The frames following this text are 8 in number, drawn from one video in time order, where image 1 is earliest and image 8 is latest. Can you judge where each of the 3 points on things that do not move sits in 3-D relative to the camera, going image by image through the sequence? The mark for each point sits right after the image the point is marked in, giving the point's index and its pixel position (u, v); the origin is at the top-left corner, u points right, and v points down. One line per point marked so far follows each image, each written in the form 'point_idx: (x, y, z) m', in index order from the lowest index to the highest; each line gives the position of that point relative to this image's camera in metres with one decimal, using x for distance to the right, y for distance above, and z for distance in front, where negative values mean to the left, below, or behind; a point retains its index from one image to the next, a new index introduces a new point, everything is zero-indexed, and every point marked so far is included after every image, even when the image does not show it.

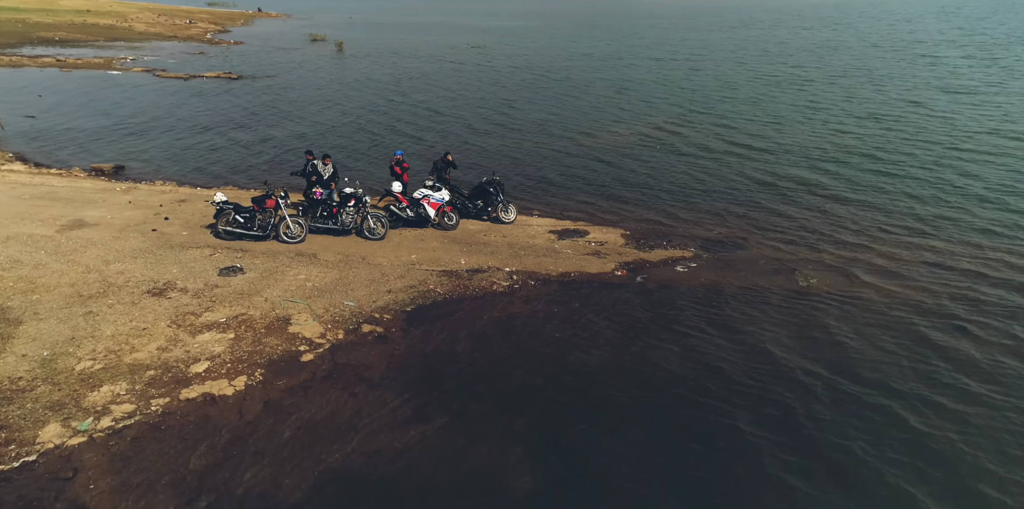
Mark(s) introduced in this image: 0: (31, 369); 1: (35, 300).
0: (-8.4, -2.0, +10.8) m
1: (-10.0, -1.0, +12.9) m
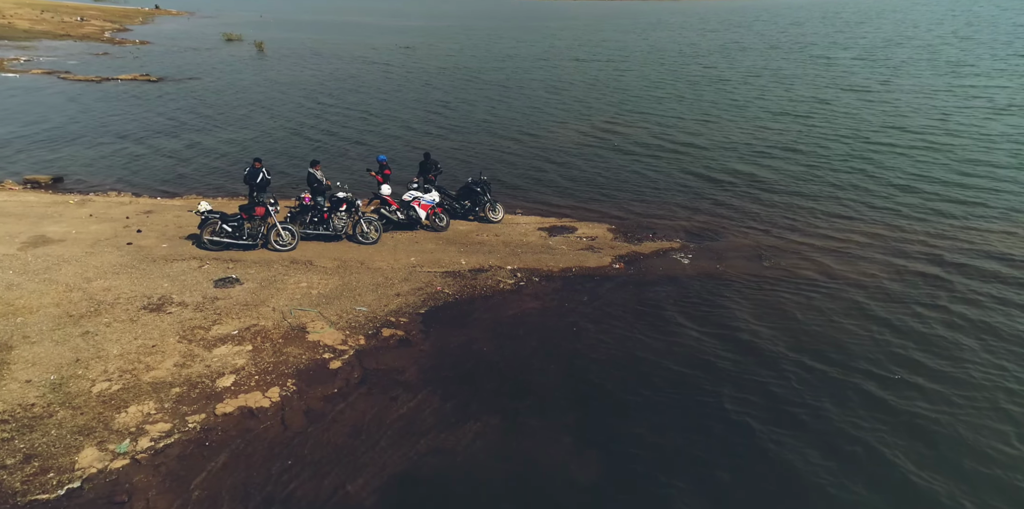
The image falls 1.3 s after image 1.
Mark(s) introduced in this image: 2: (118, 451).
0: (-7.7, -2.3, +10.2) m
1: (-9.6, -1.3, +12.1) m
2: (-5.8, -2.9, +9.1) m
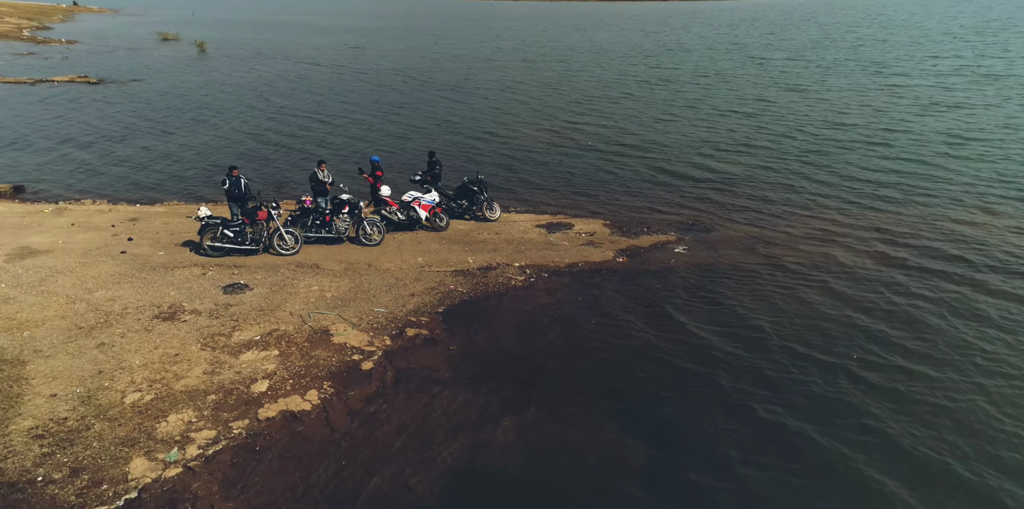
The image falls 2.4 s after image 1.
0: (-7.0, -2.5, +9.9) m
1: (-9.1, -1.5, +11.6) m
2: (-5.0, -3.0, +9.0) m
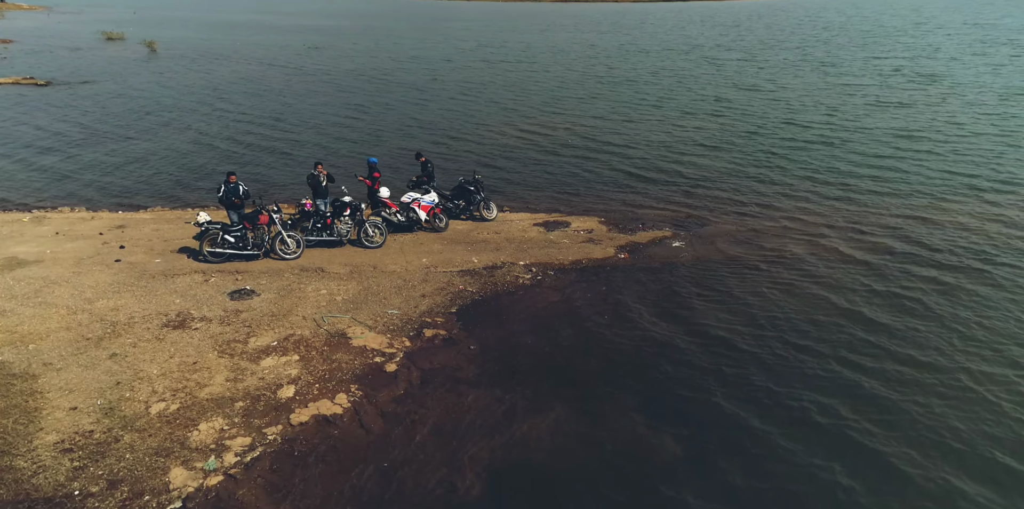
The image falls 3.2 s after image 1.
0: (-6.5, -2.6, +9.6) m
1: (-8.7, -1.7, +11.2) m
2: (-4.4, -3.1, +8.9) m
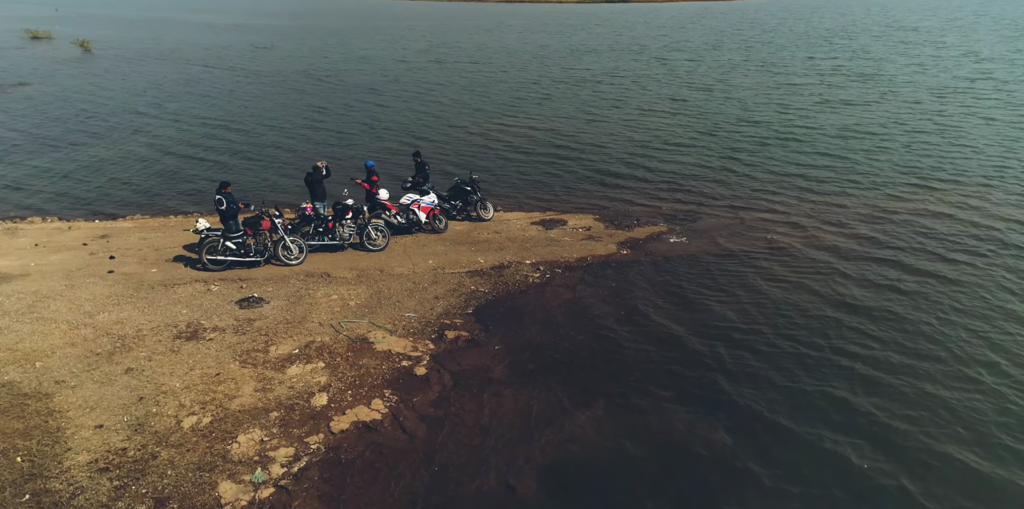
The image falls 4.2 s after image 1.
0: (-5.7, -2.7, +9.2) m
1: (-8.1, -1.9, +10.6) m
2: (-3.6, -3.2, +8.6) m
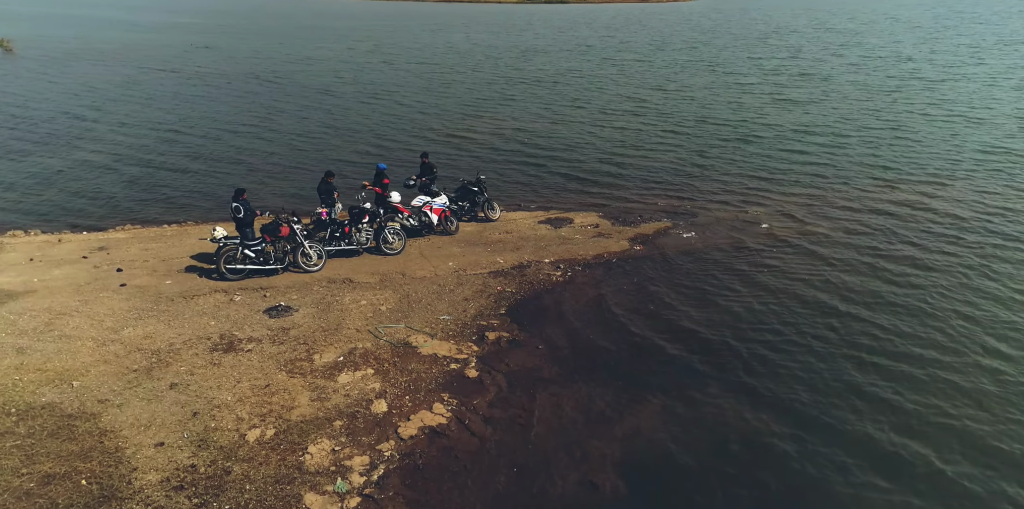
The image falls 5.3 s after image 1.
0: (-4.6, -2.9, +8.9) m
1: (-7.1, -2.2, +10.1) m
2: (-2.4, -3.3, +8.5) m
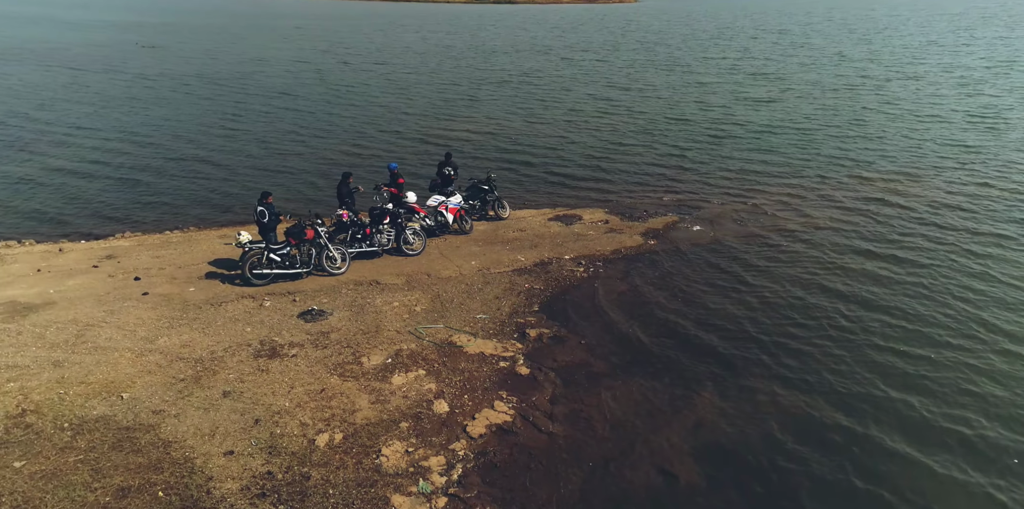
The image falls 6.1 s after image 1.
0: (-3.5, -2.9, +8.7) m
1: (-6.1, -2.3, +9.7) m
2: (-1.2, -3.3, +8.5) m
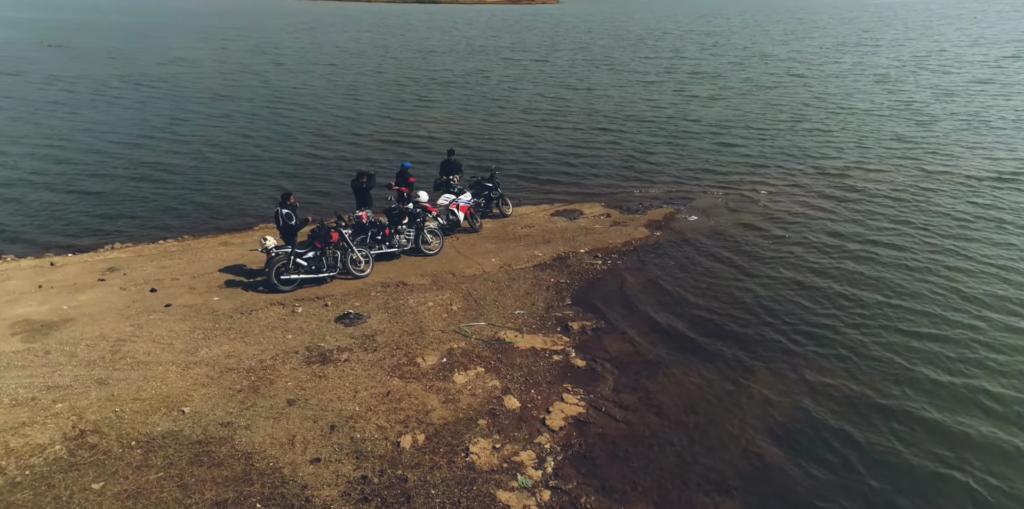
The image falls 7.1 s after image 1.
0: (-2.1, -2.9, +8.5) m
1: (-4.8, -2.4, +9.2) m
2: (+0.2, -3.2, +8.5) m
